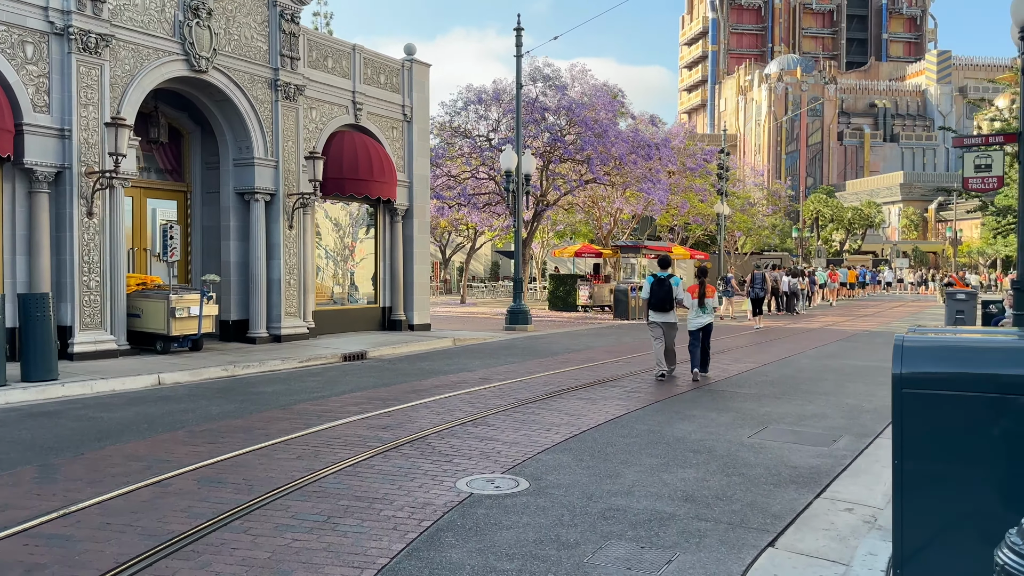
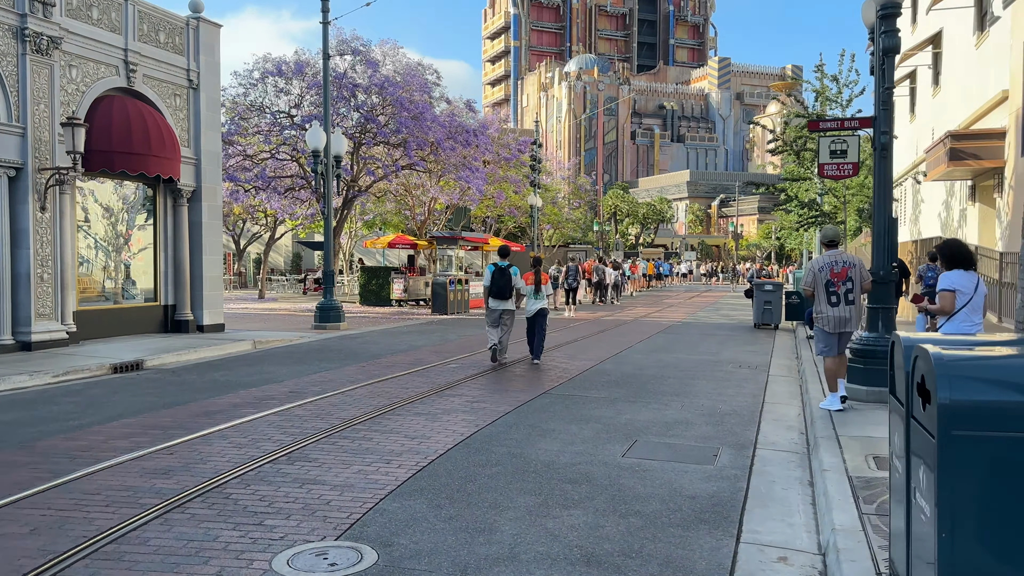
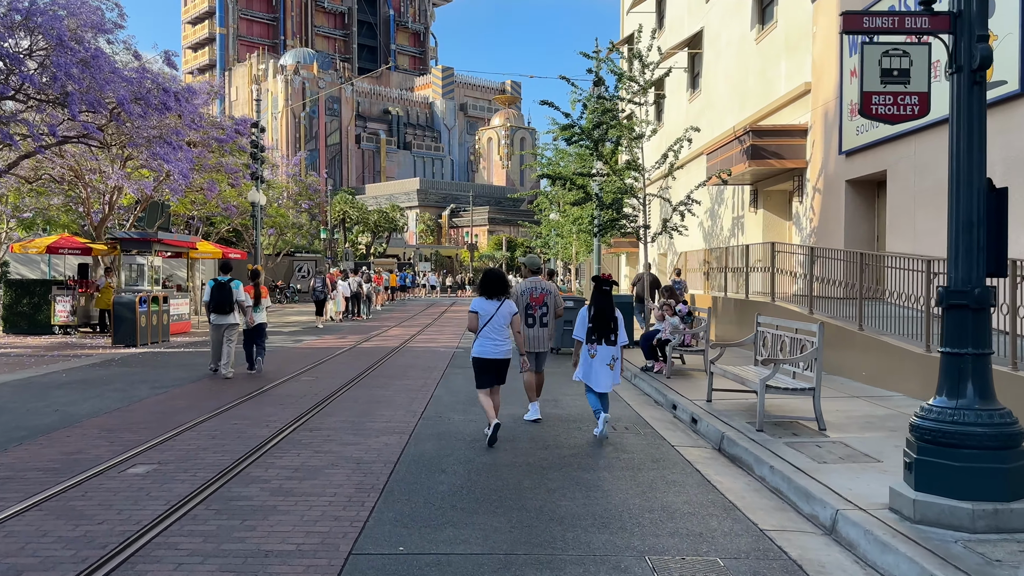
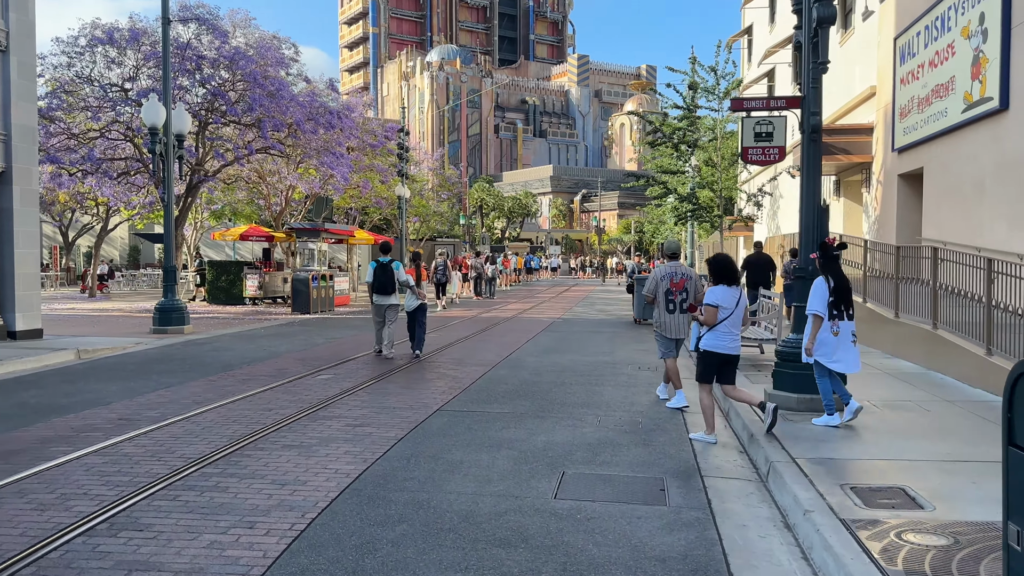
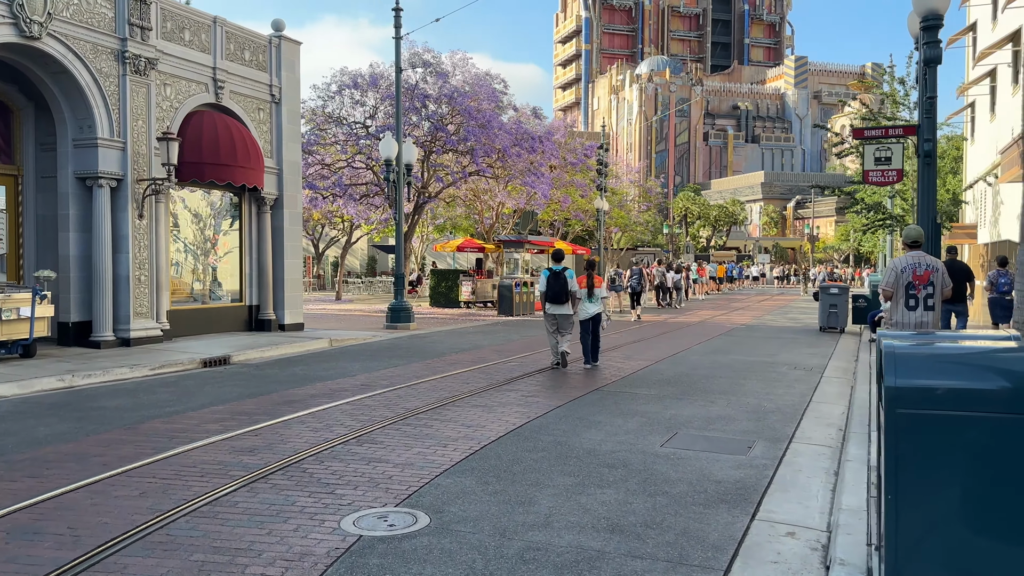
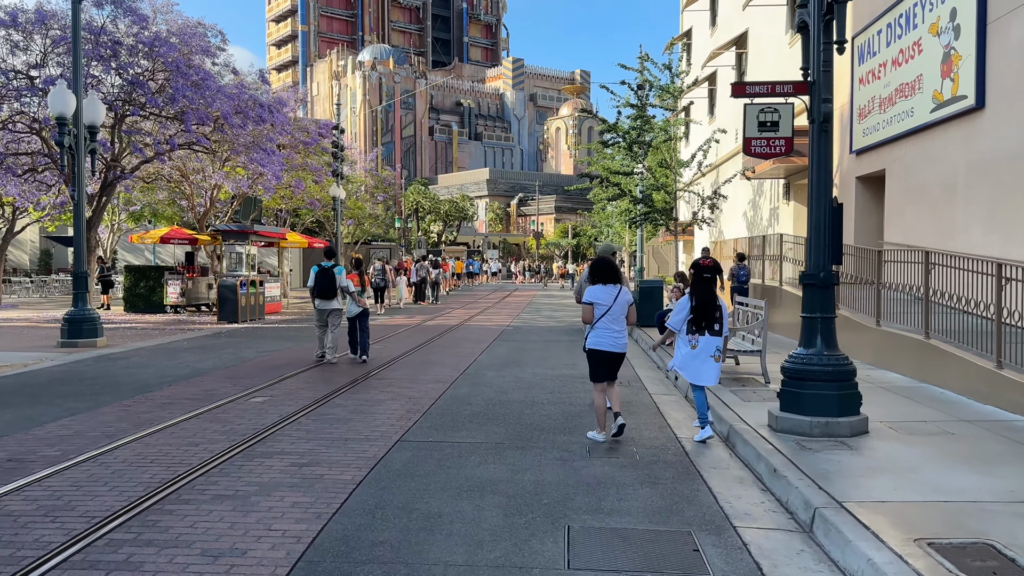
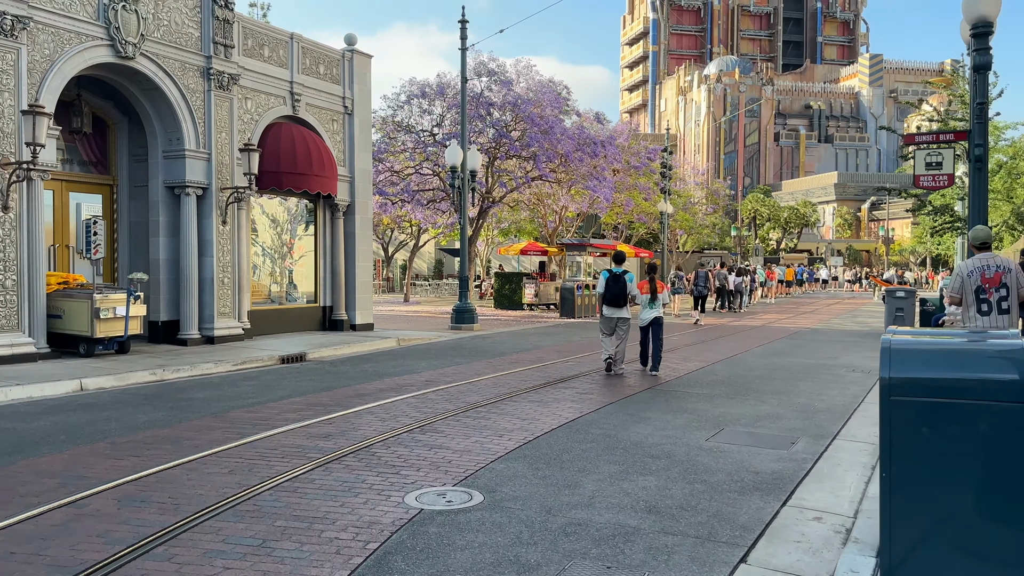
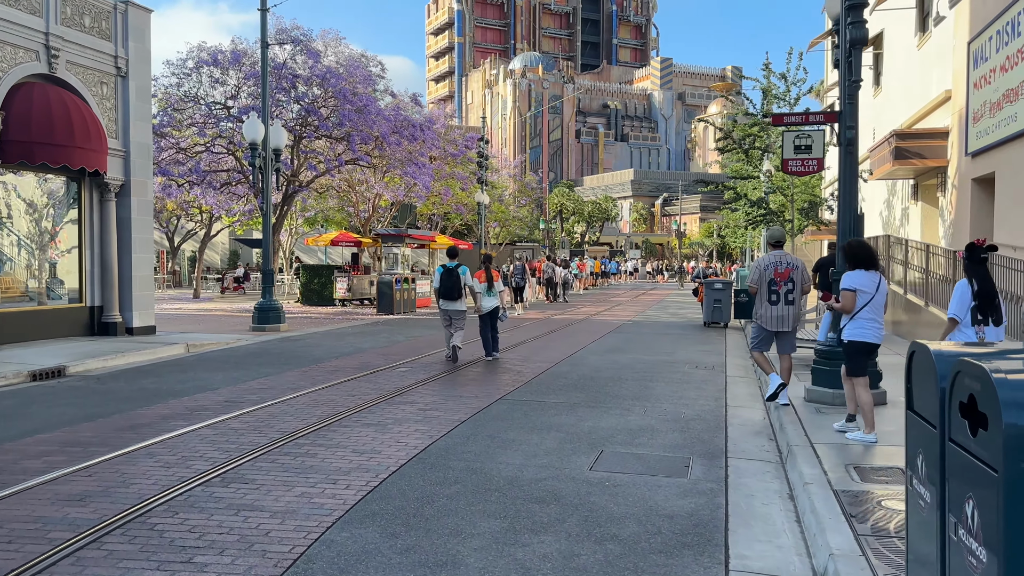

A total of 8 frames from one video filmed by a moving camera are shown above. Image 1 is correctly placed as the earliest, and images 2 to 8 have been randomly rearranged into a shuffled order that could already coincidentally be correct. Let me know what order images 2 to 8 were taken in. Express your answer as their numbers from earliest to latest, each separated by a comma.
7, 5, 2, 8, 4, 6, 3
